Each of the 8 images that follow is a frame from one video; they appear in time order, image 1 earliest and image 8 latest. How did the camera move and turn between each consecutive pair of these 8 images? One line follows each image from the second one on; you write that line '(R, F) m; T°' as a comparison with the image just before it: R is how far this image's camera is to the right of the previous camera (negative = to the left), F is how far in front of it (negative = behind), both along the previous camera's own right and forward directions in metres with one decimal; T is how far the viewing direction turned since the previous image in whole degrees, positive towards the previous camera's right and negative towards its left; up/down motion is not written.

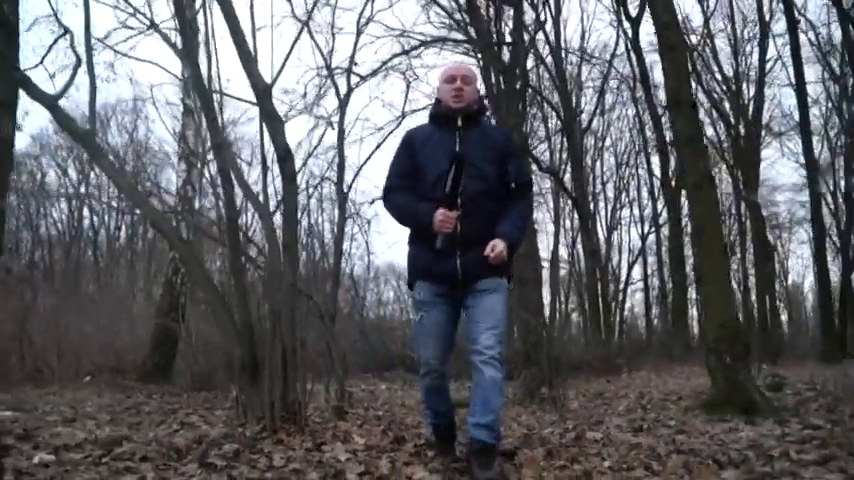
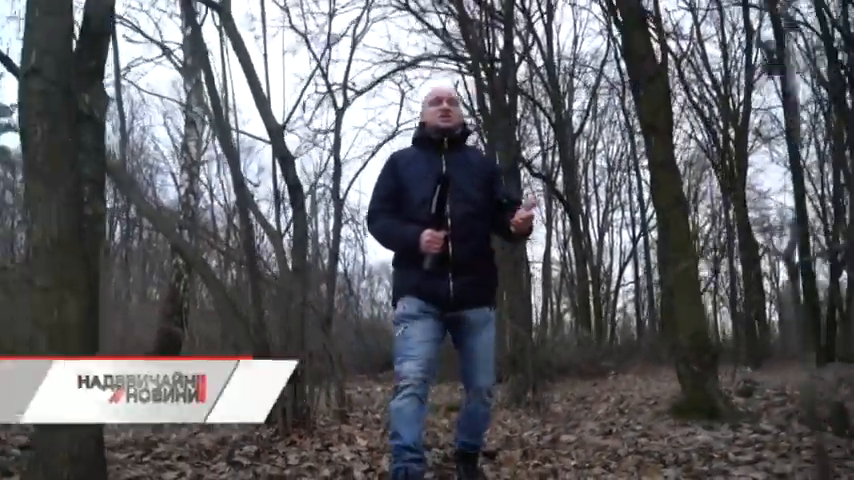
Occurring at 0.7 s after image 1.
(0.0, -0.4) m; 0°
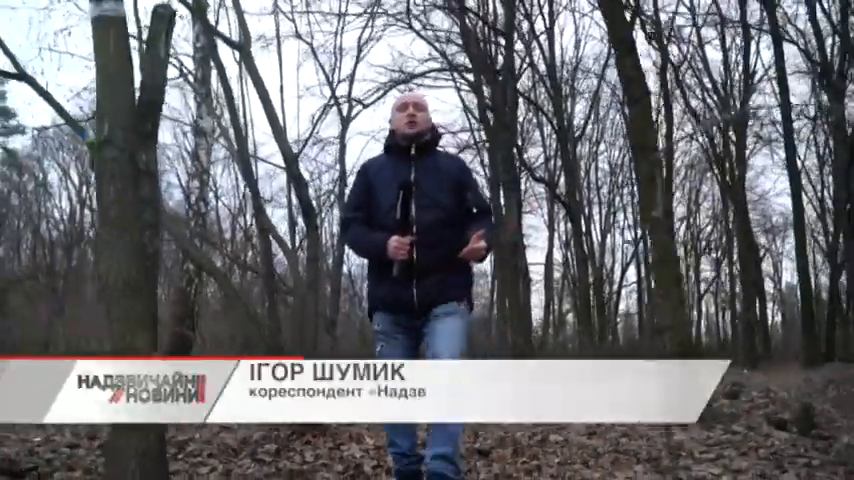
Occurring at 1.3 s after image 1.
(0.0, -0.3) m; 0°
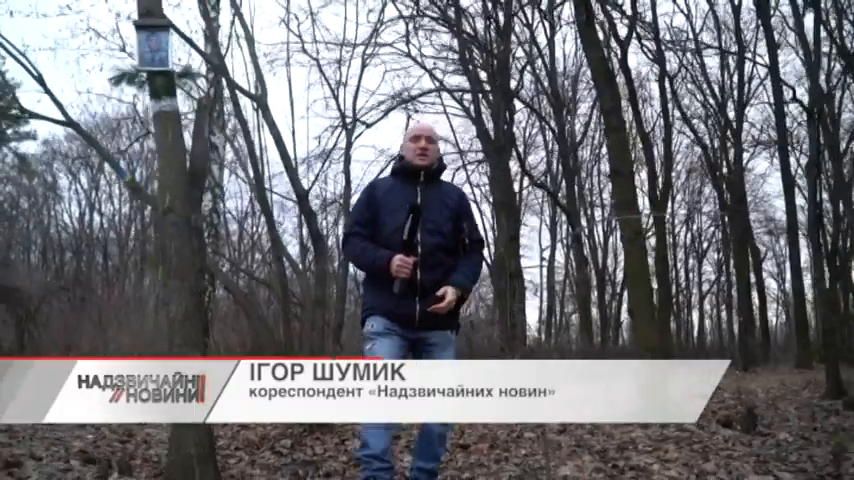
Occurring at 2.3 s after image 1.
(+0.1, -0.6) m; 0°
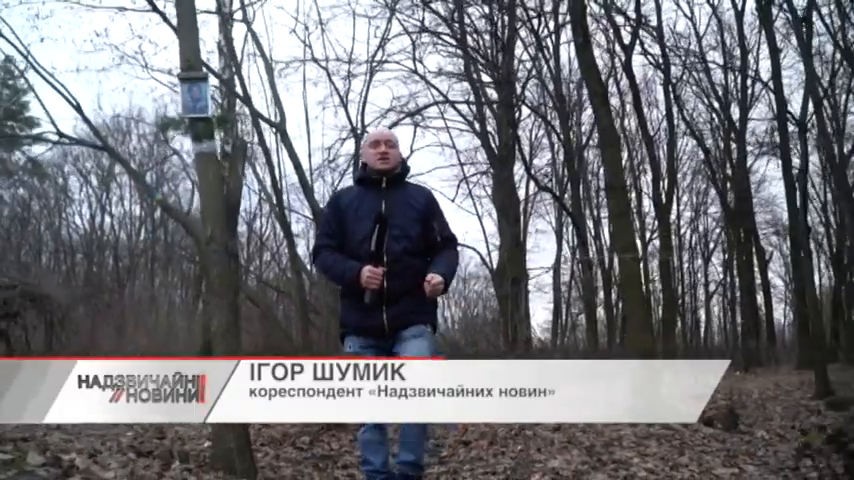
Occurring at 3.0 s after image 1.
(0.0, -0.4) m; 0°
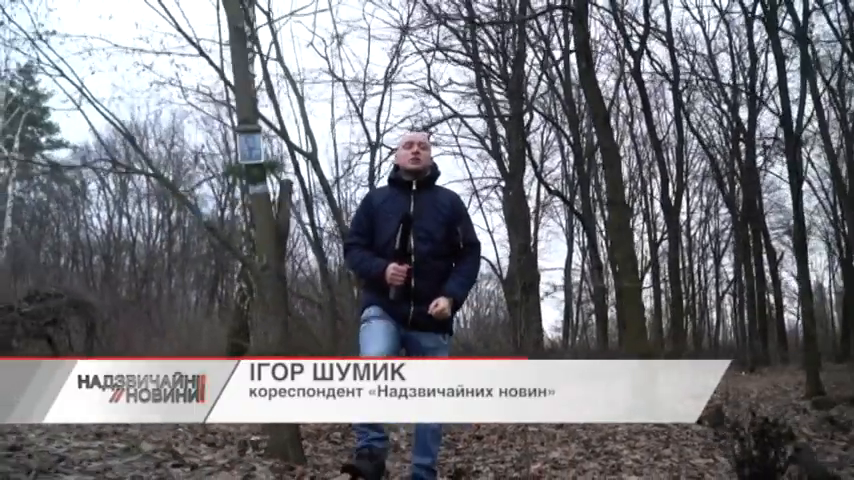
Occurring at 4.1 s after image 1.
(0.0, -0.5) m; -1°
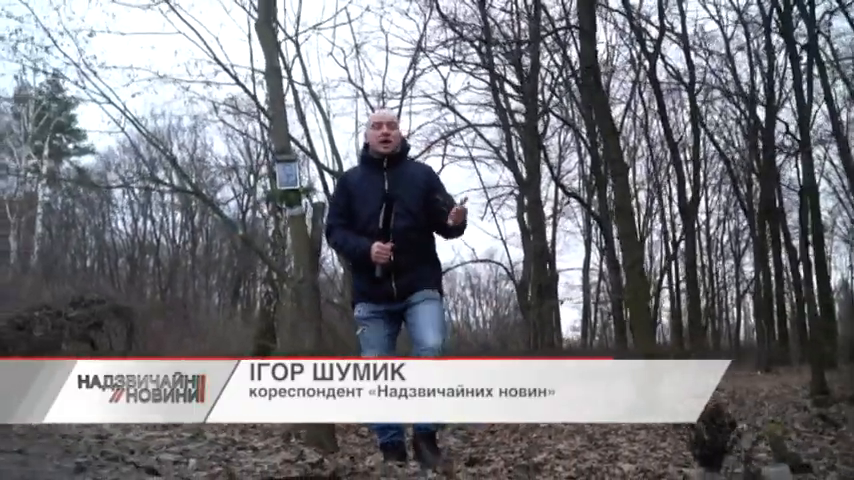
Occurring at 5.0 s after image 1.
(0.0, -0.4) m; -1°
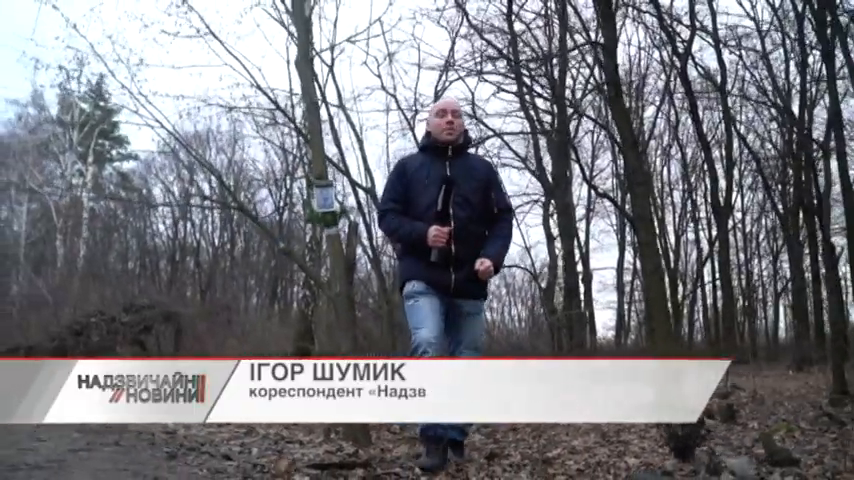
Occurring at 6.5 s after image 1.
(+0.1, -0.4) m; -2°
